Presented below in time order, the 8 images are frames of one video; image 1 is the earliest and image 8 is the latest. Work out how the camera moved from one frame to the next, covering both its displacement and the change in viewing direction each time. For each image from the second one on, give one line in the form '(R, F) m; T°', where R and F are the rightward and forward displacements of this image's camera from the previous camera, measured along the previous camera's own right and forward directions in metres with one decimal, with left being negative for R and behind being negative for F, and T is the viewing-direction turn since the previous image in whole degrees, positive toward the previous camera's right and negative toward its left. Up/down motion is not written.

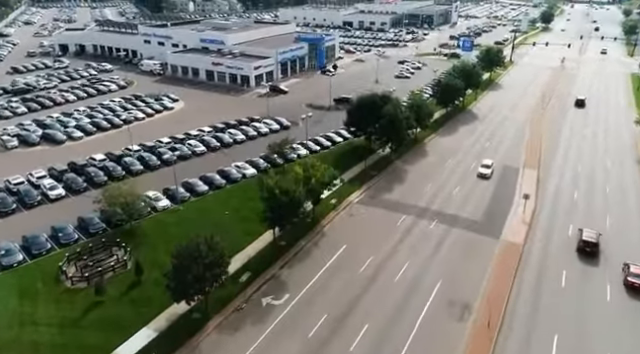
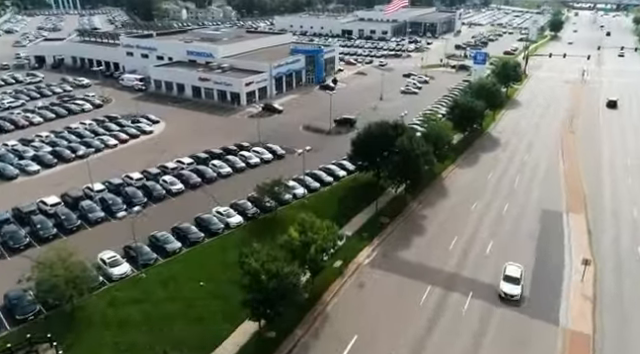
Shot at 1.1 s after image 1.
(-0.2, +8.0) m; 0°
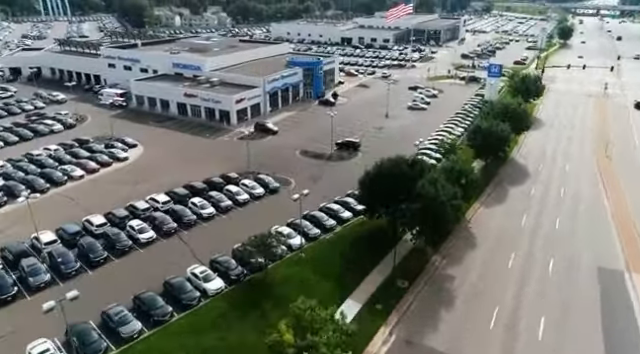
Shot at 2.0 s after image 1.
(-0.2, +7.3) m; 0°
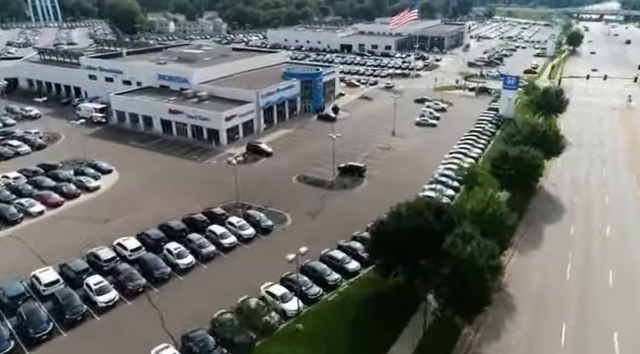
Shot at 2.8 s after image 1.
(-0.1, +6.5) m; 0°
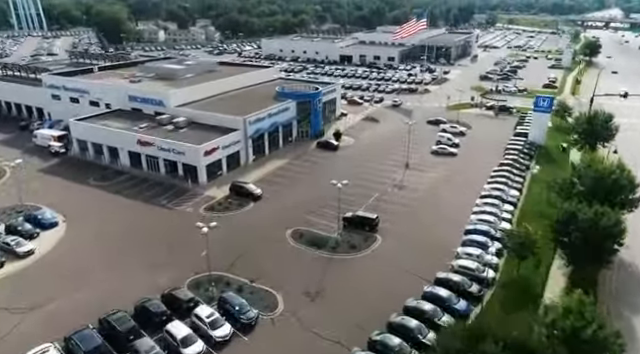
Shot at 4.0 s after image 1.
(-0.3, +10.0) m; 0°
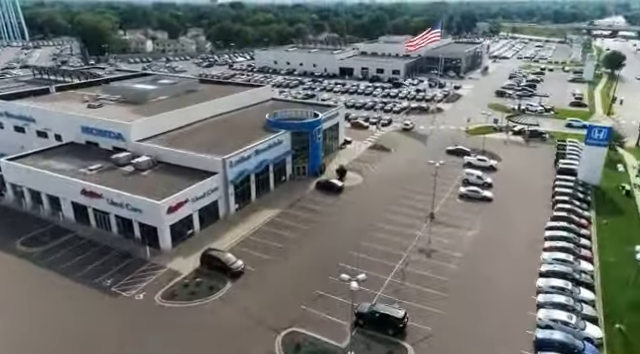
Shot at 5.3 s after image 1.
(-0.3, +11.2) m; 0°
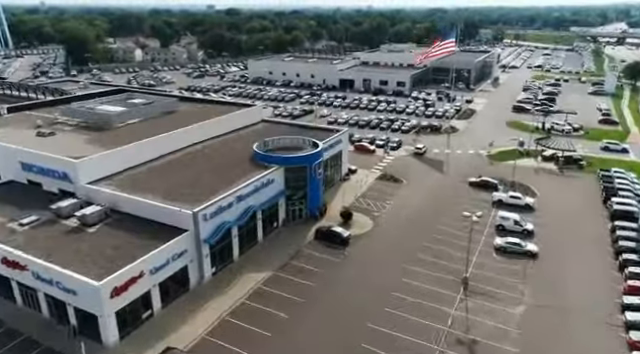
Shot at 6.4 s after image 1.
(-0.2, +9.2) m; 0°
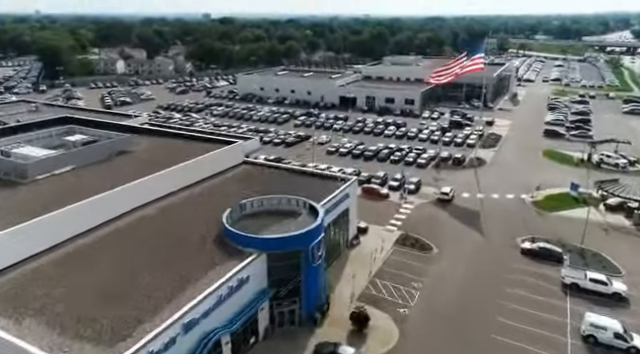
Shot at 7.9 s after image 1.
(-0.2, +13.1) m; 0°
